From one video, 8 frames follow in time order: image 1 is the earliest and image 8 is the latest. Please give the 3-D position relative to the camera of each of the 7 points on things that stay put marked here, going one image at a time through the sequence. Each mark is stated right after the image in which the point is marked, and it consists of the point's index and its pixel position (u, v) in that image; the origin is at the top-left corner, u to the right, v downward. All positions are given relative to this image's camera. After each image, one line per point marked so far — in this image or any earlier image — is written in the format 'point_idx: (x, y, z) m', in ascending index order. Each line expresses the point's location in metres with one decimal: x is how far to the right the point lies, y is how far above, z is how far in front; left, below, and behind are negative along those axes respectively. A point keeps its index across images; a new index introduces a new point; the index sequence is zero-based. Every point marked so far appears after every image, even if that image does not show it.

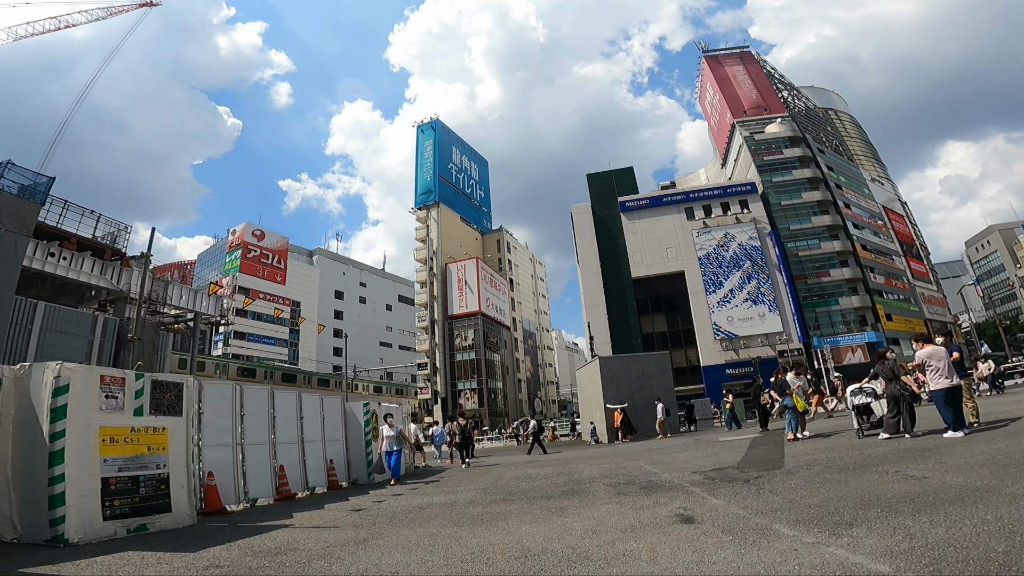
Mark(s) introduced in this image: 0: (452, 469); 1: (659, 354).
0: (-1.3, -3.8, +10.3) m
1: (+5.4, -2.5, +18.5) m
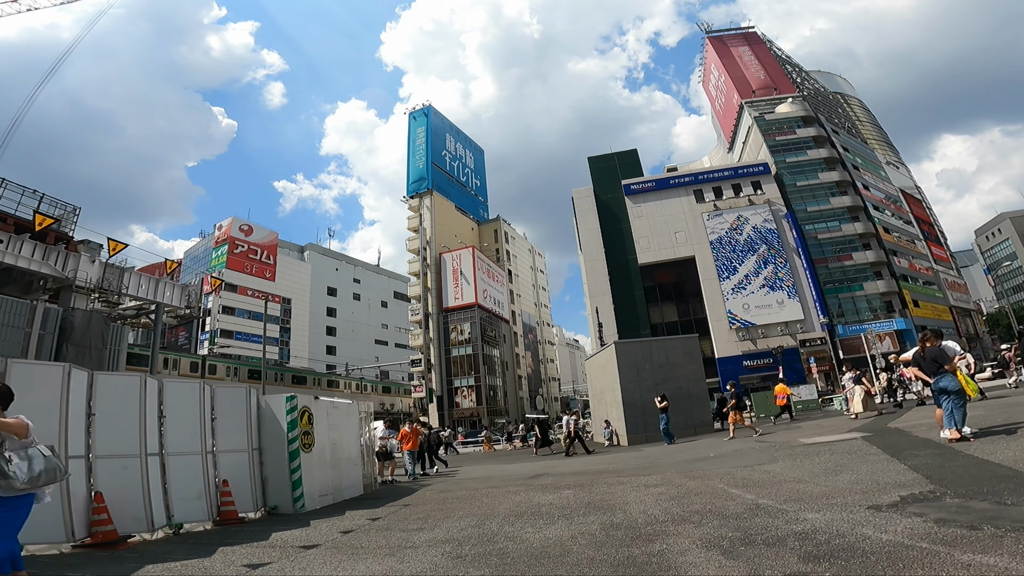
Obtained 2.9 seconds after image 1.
0: (-1.3, -3.0, +7.2) m
1: (+5.4, -1.5, +15.5) m
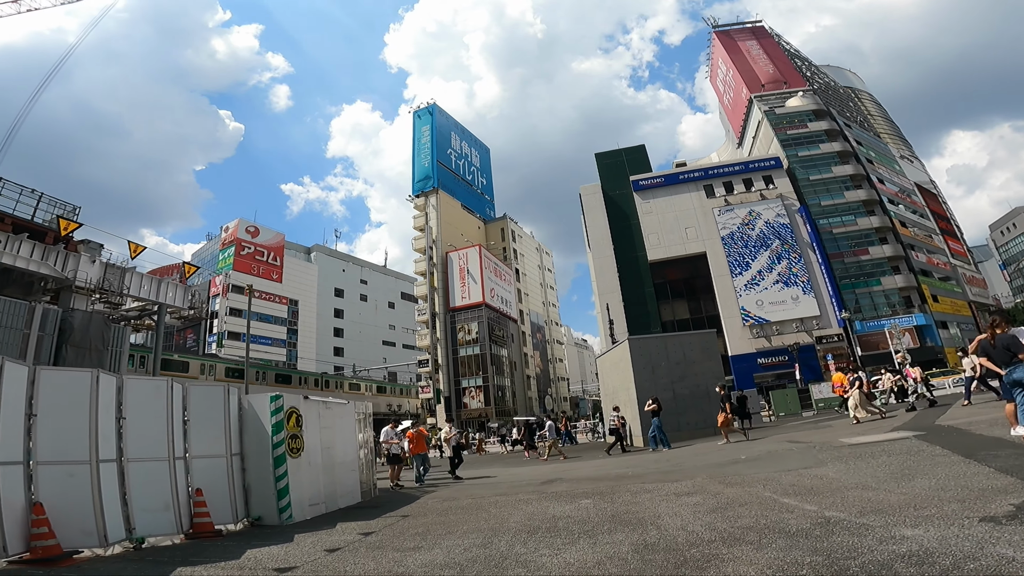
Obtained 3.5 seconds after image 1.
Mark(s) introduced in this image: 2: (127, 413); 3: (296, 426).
0: (-1.1, -2.8, +6.6) m
1: (+5.6, -1.3, +14.7) m
2: (-3.5, -1.1, +4.5) m
3: (-2.5, -1.6, +5.8) m
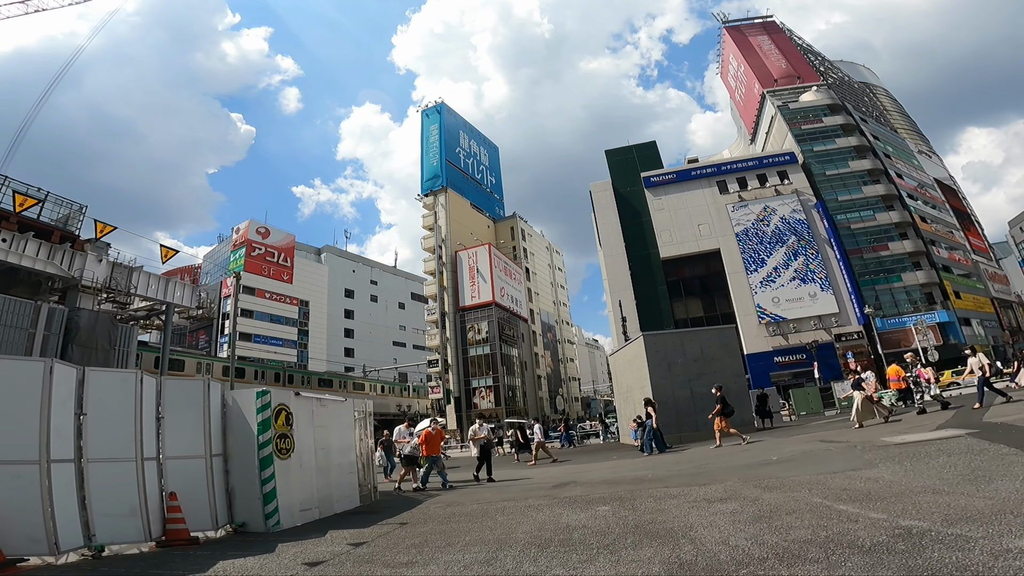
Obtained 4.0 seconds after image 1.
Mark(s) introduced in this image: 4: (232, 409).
0: (-1.0, -2.6, +6.0) m
1: (+5.9, -1.1, +14.1) m
2: (-3.5, -1.0, +4.1) m
3: (-2.4, -1.5, +5.3) m
4: (-2.9, -1.3, +5.2) m
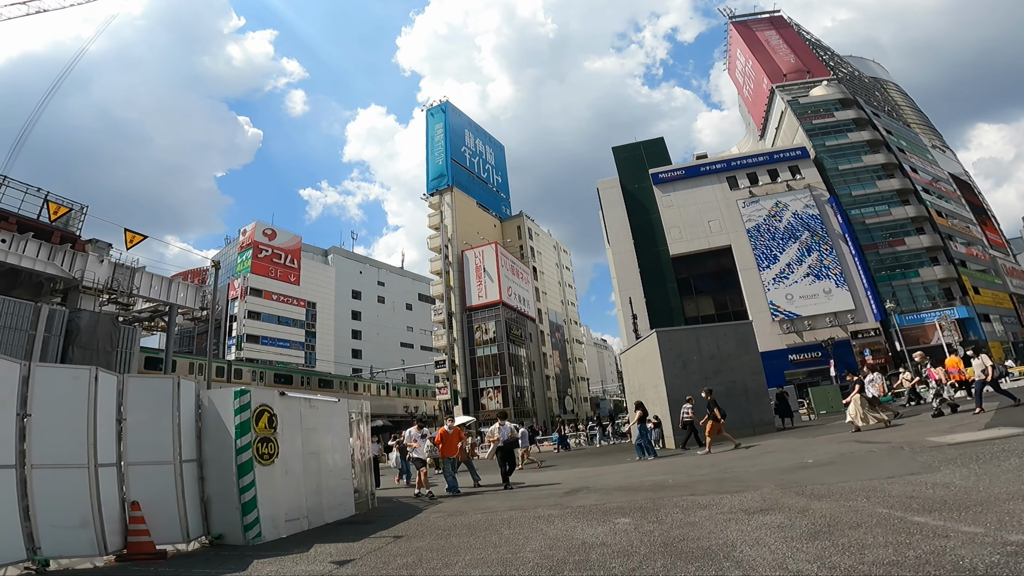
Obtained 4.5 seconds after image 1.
0: (-0.9, -2.5, +5.5) m
1: (+6.1, -0.9, +13.4) m
2: (-3.4, -0.9, +3.6) m
3: (-2.4, -1.3, +4.8) m
4: (-2.9, -1.1, +4.7) m
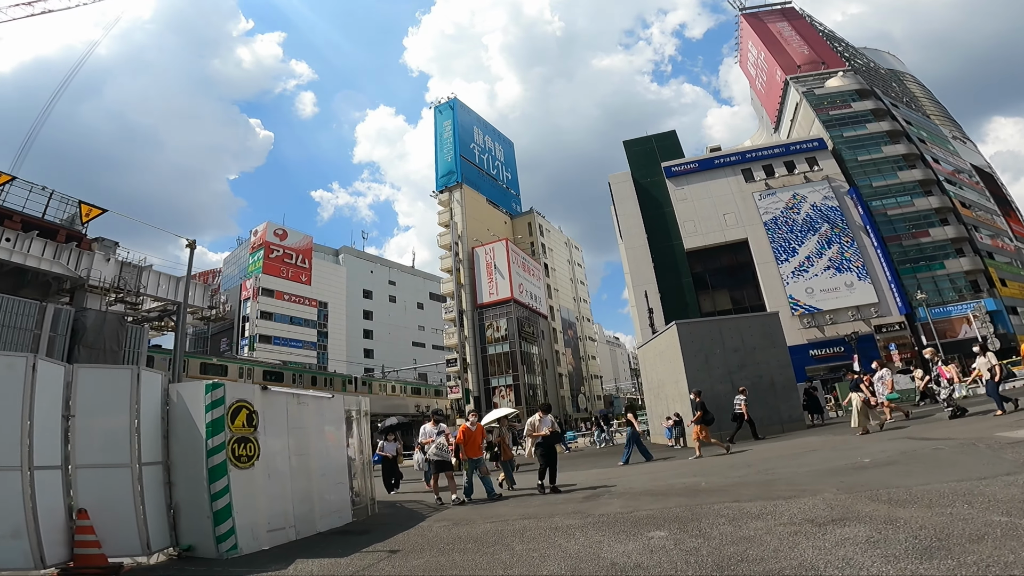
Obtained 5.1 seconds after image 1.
0: (-0.8, -2.3, +4.9) m
1: (+6.4, -0.7, +12.7) m
2: (-3.3, -0.7, +3.0) m
3: (-2.2, -1.2, +4.2) m
4: (-2.7, -1.0, +4.1) m
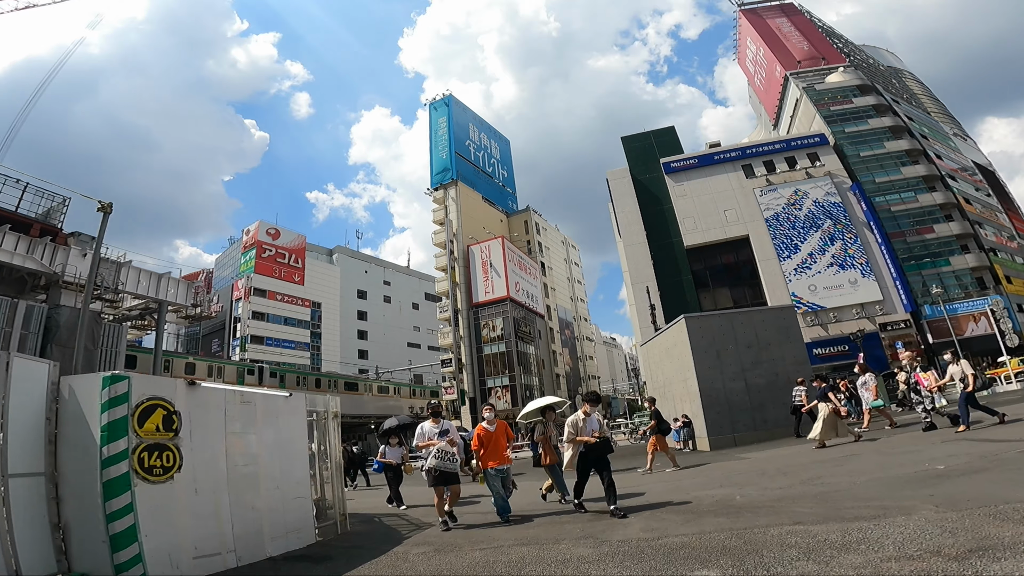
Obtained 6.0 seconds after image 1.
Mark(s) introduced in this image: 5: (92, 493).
0: (-0.8, -2.1, +4.0) m
1: (+6.3, -0.4, +11.8) m
2: (-3.4, -0.5, +2.1) m
3: (-2.3, -0.9, +3.3) m
4: (-2.8, -0.7, +3.2) m
5: (-2.5, -1.3, +3.0) m
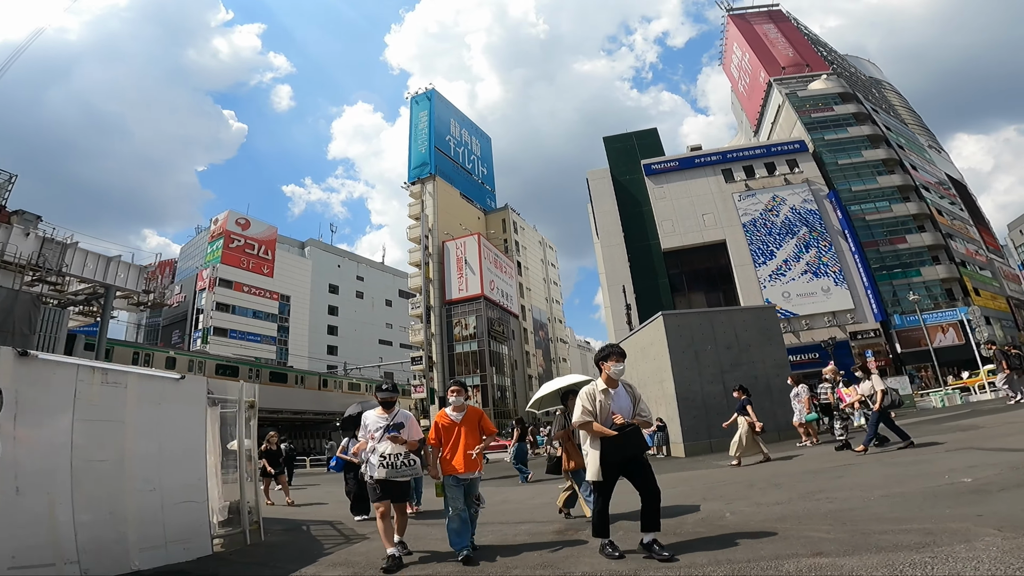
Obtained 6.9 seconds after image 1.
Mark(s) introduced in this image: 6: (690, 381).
0: (-1.2, -1.8, +3.1) m
1: (+5.6, -0.4, +11.3) m
2: (-3.6, -0.1, +1.1) m
3: (-2.6, -0.6, +2.4) m
4: (-3.1, -0.4, +2.2) m
5: (-2.8, -0.9, +2.0) m
6: (+3.9, -2.0, +10.7) m
